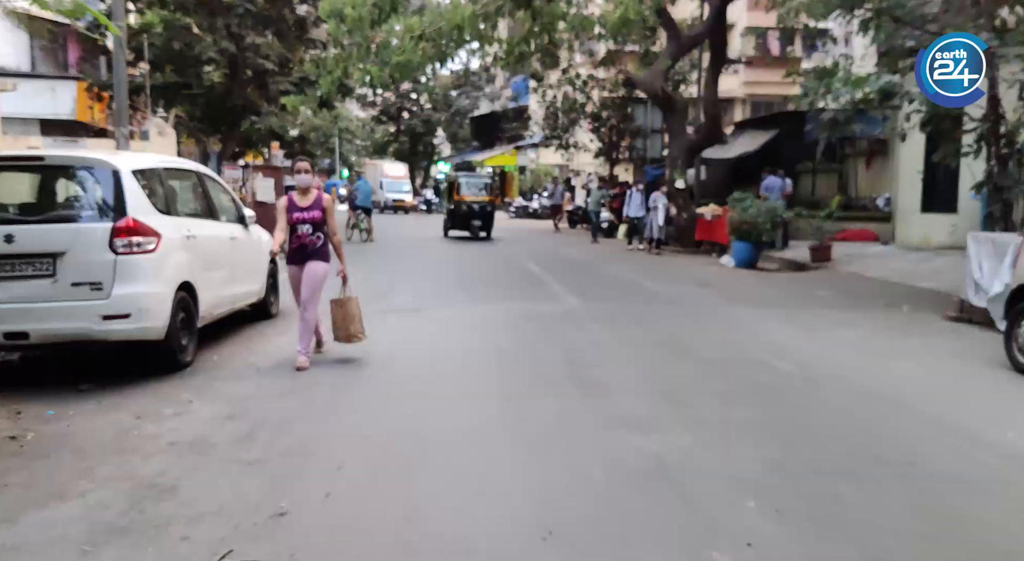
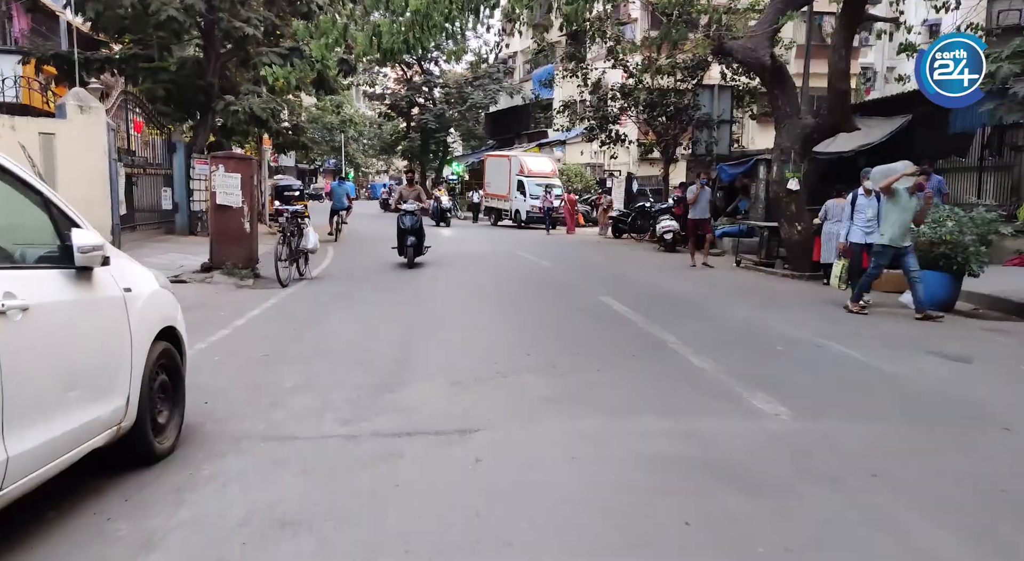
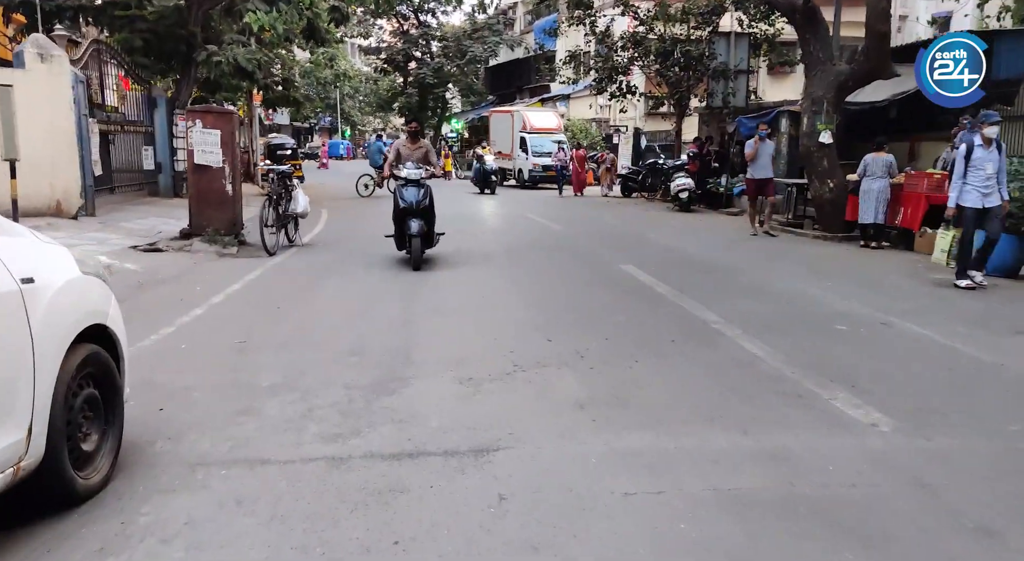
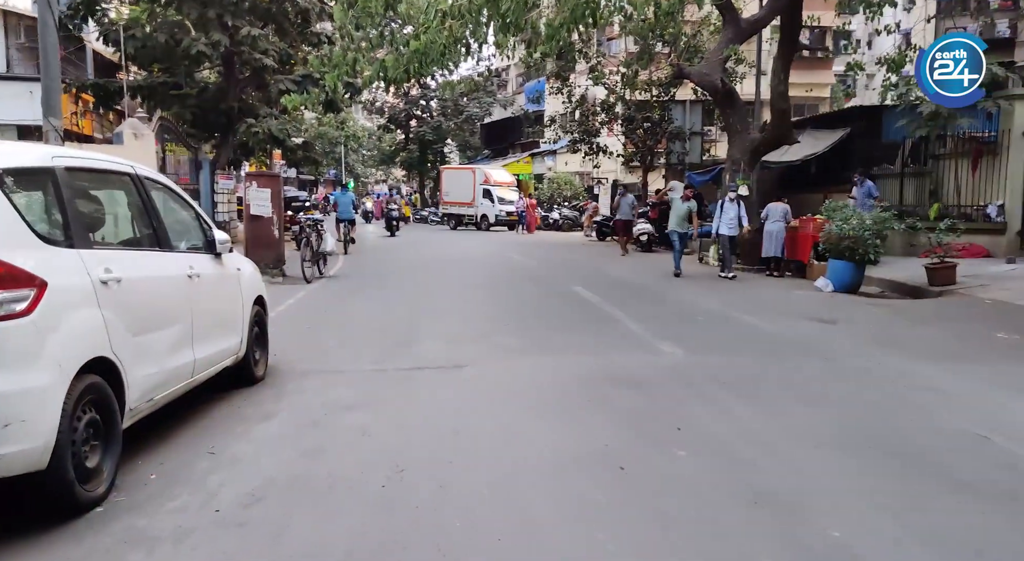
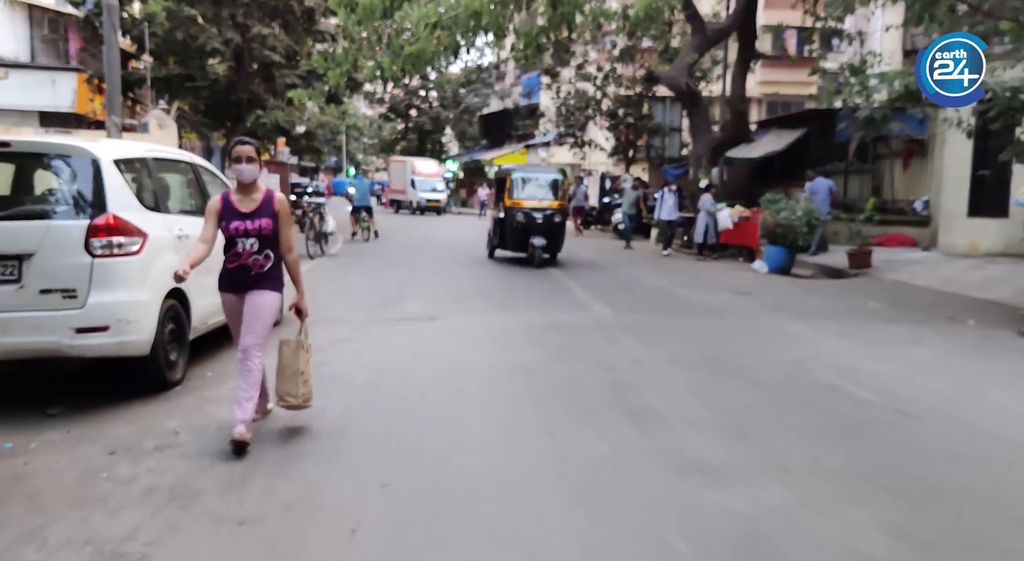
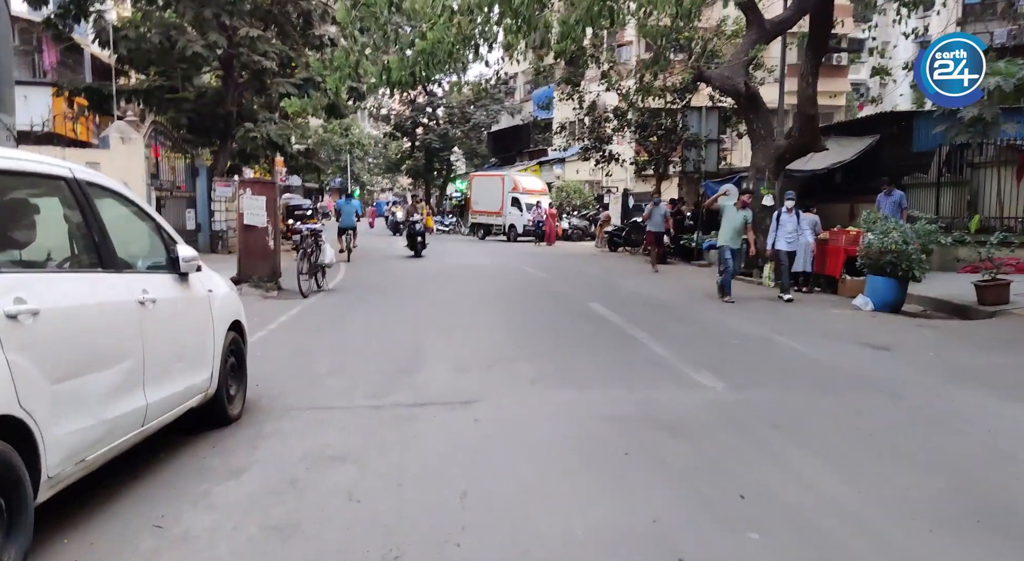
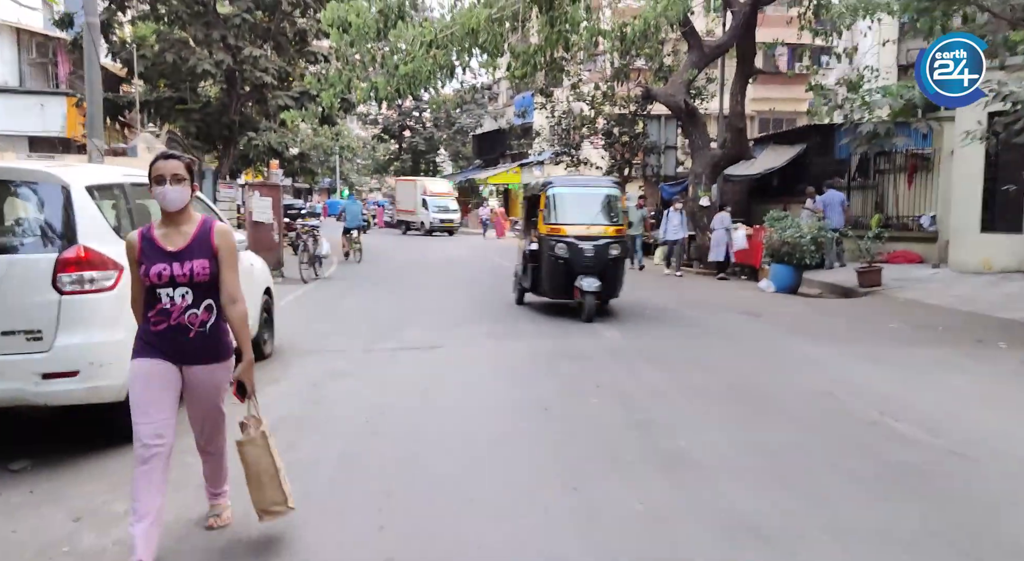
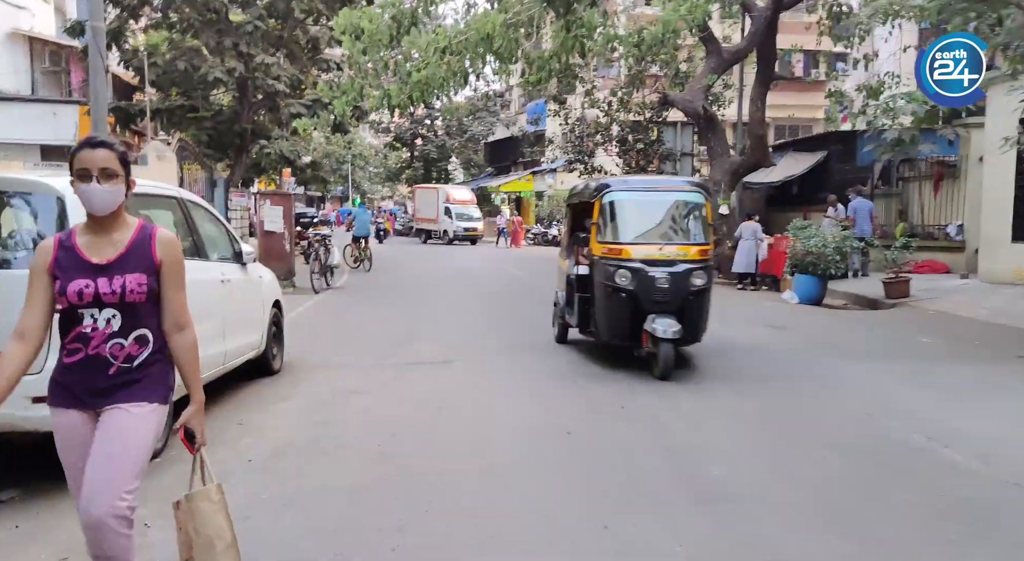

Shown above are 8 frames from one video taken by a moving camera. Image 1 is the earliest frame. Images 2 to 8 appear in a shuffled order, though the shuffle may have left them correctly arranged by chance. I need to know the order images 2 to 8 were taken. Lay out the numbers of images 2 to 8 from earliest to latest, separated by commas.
5, 7, 8, 4, 6, 2, 3
